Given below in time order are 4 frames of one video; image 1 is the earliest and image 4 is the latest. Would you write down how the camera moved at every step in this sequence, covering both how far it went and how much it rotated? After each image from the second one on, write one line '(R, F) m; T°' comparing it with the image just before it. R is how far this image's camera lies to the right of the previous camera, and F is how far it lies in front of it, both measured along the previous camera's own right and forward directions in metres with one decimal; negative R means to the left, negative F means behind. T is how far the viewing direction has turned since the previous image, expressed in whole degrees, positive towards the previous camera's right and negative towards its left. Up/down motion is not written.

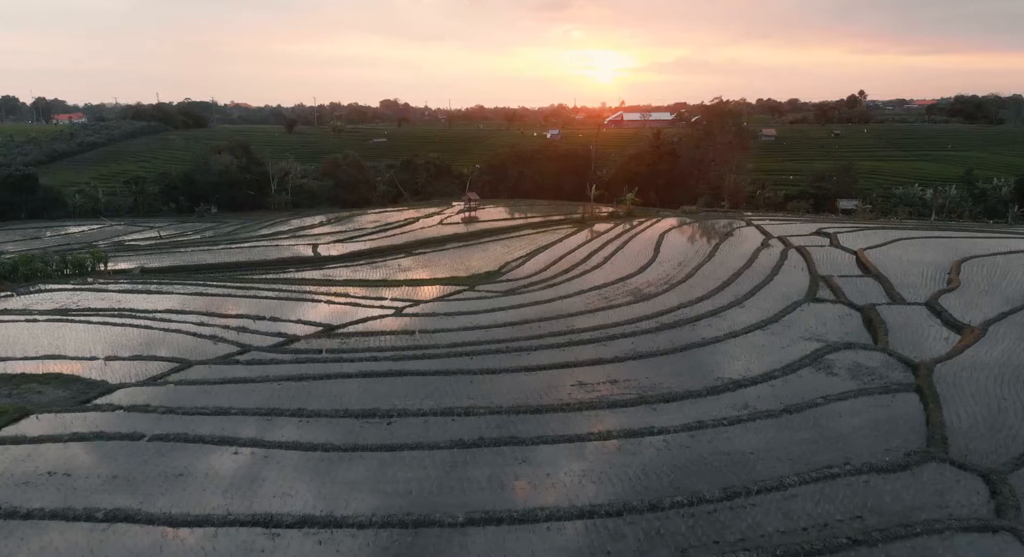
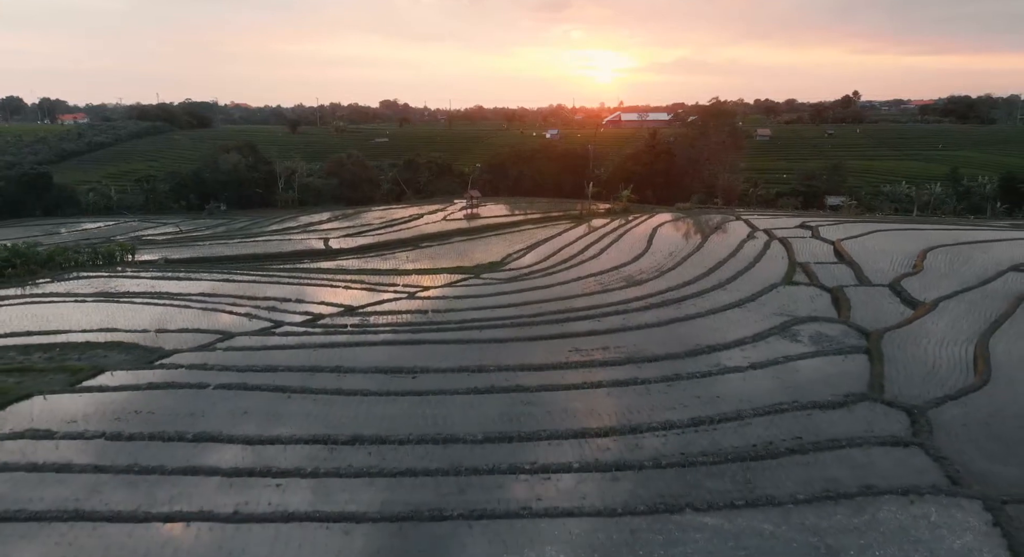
(-0.1, -1.5) m; 0°
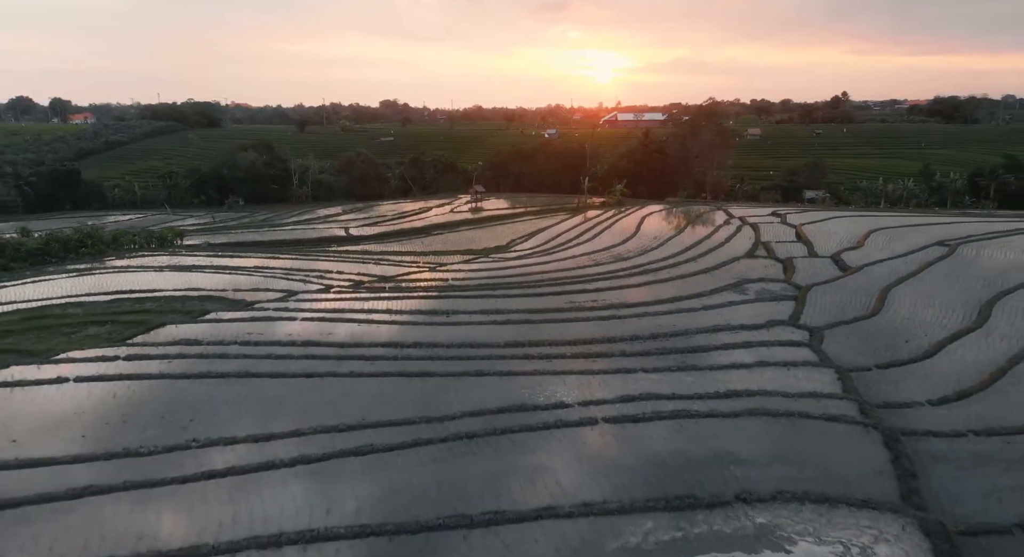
(-0.3, -3.2) m; 0°
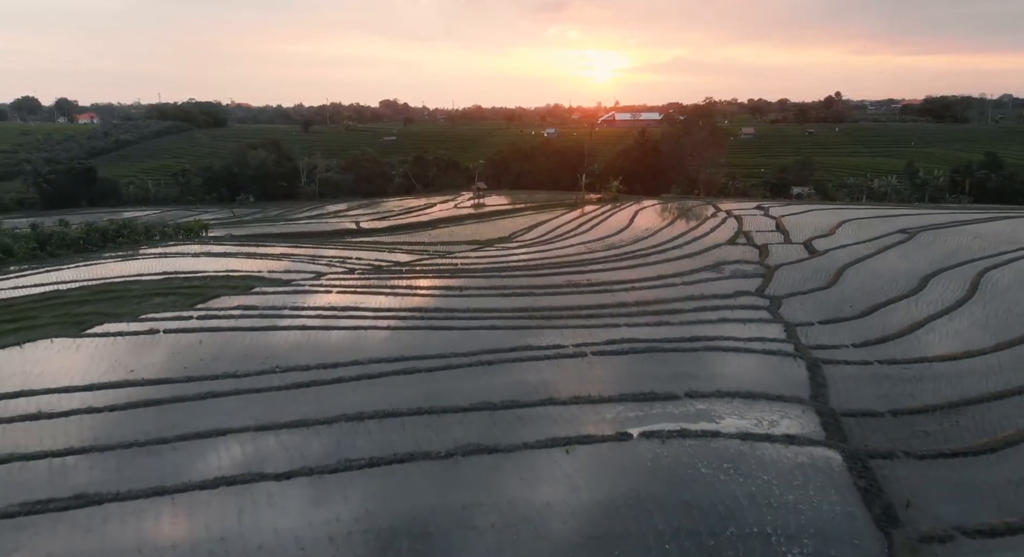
(-0.2, -2.0) m; 0°
